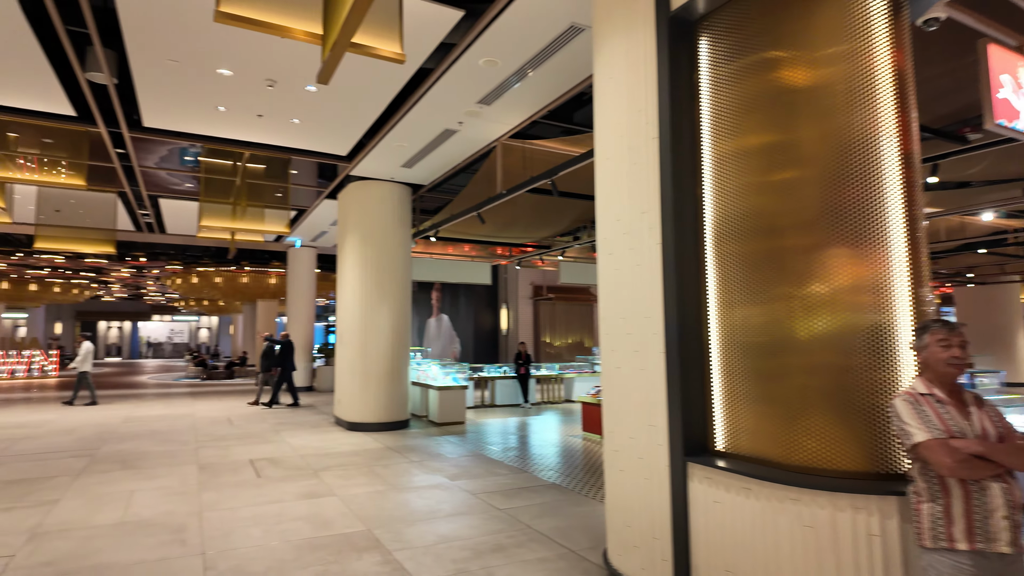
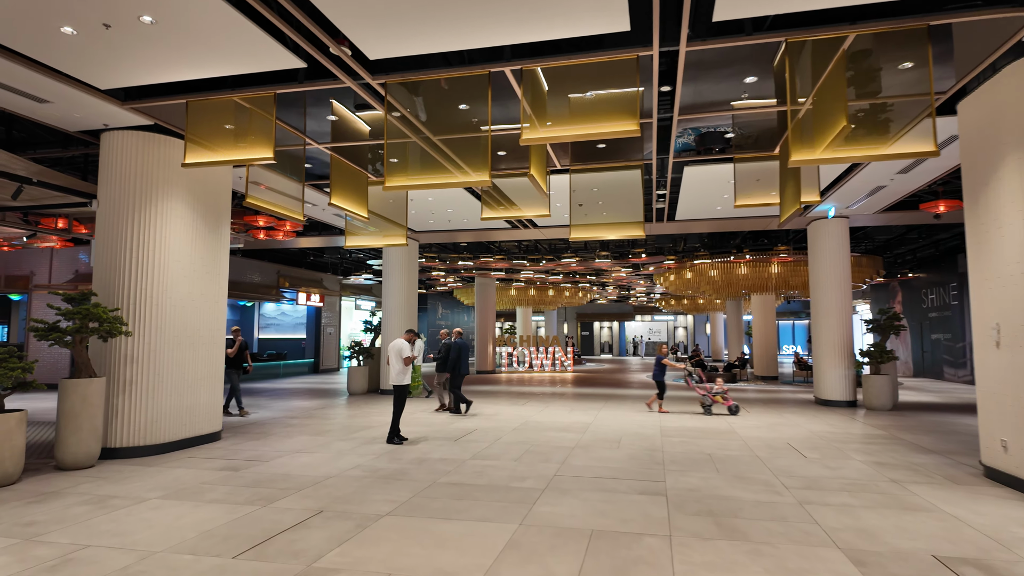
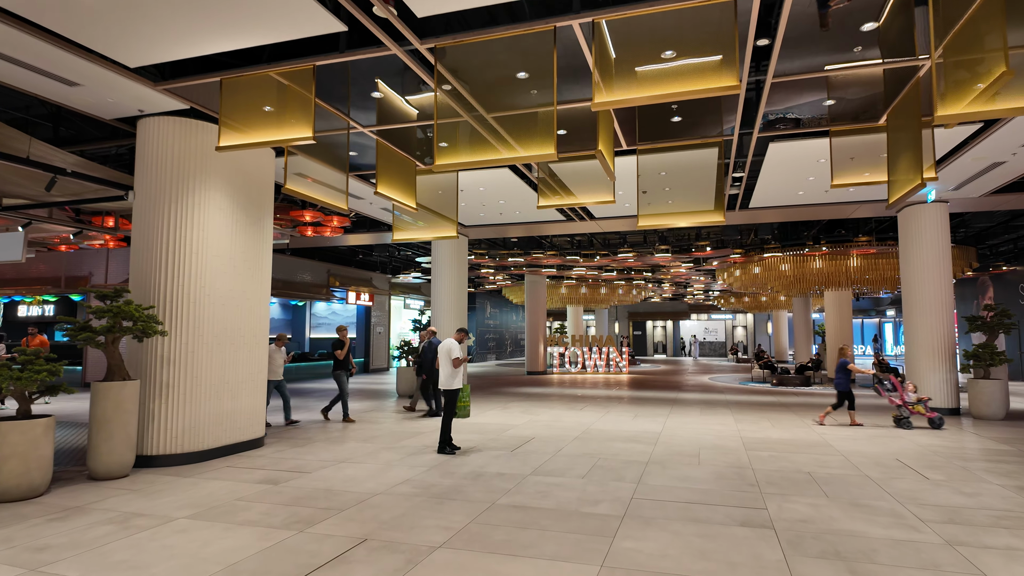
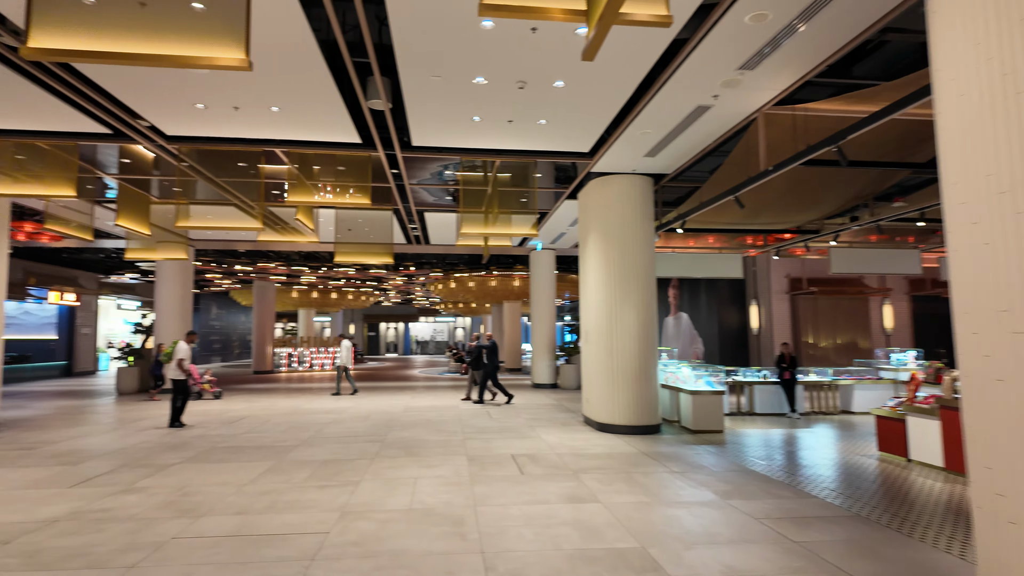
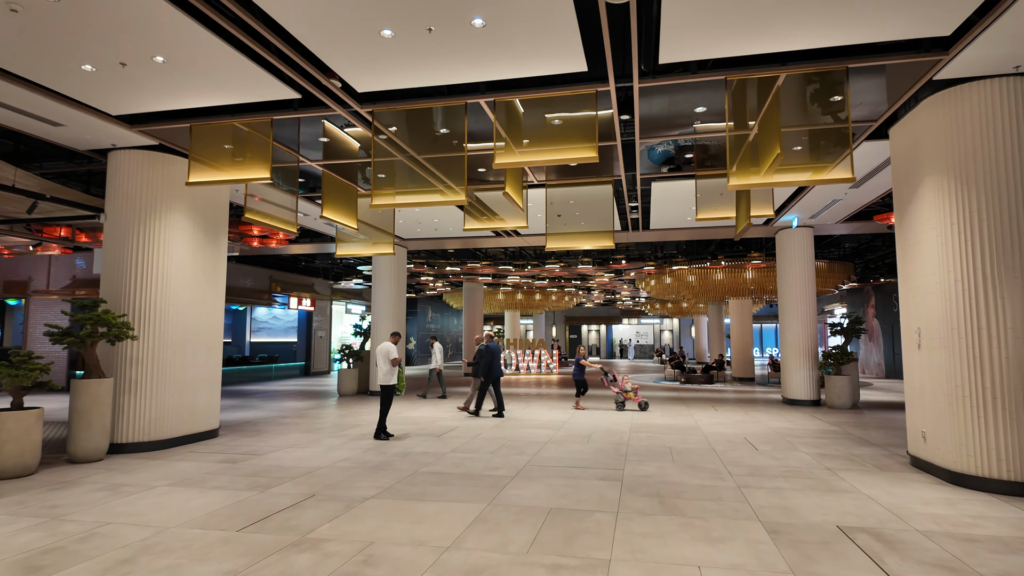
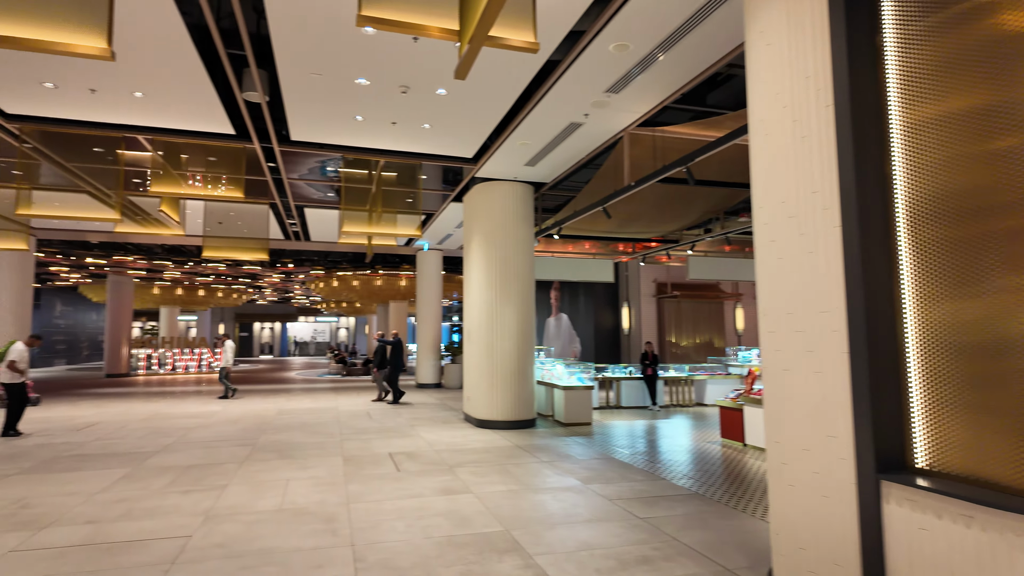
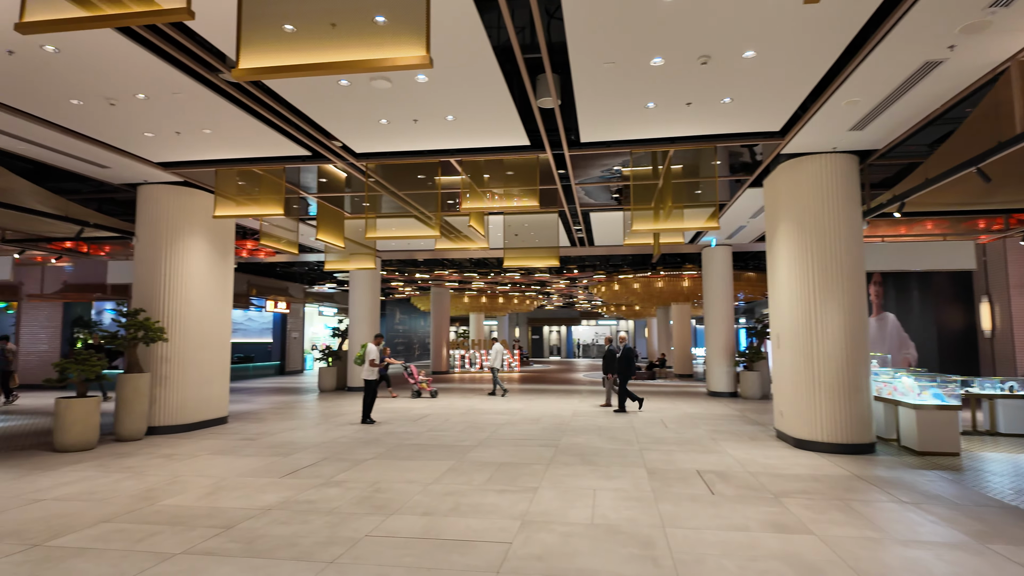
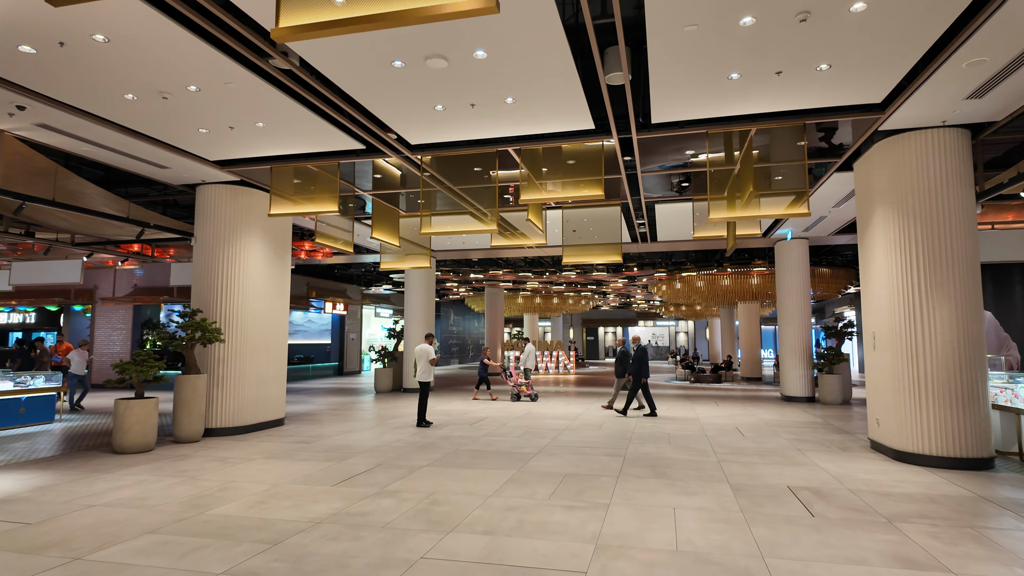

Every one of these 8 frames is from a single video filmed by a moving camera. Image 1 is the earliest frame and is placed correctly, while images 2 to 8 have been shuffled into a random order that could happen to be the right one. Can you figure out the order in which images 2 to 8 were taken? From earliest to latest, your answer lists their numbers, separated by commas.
6, 4, 7, 8, 5, 2, 3
